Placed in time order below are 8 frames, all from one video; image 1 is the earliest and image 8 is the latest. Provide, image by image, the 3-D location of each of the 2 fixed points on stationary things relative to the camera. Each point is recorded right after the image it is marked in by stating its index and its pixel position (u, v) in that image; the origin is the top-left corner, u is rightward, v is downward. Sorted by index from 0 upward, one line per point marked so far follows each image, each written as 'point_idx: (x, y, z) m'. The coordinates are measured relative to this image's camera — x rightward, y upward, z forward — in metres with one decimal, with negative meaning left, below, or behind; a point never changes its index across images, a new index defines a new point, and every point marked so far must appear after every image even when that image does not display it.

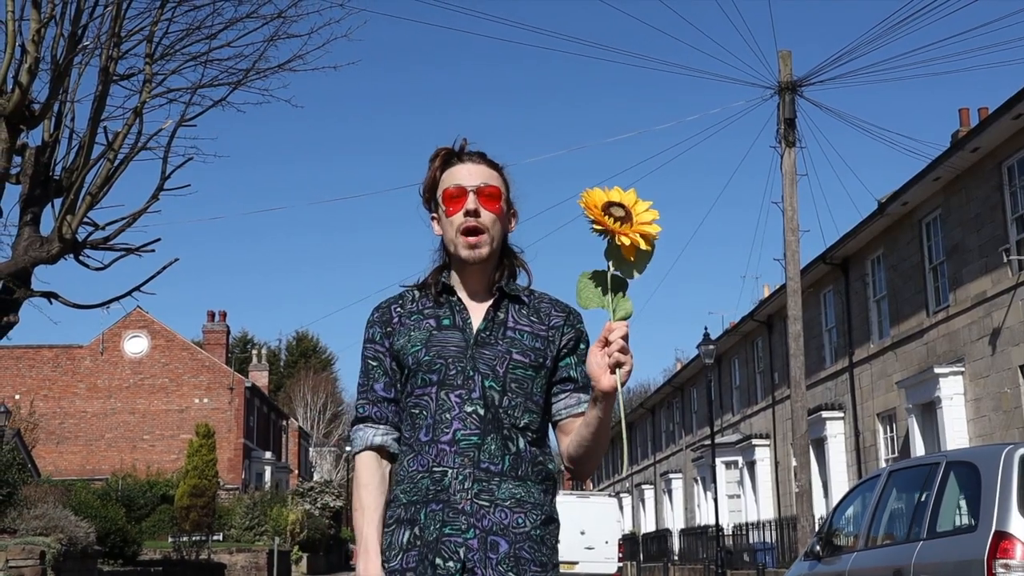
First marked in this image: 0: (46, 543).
0: (-4.4, -2.4, +10.5) m
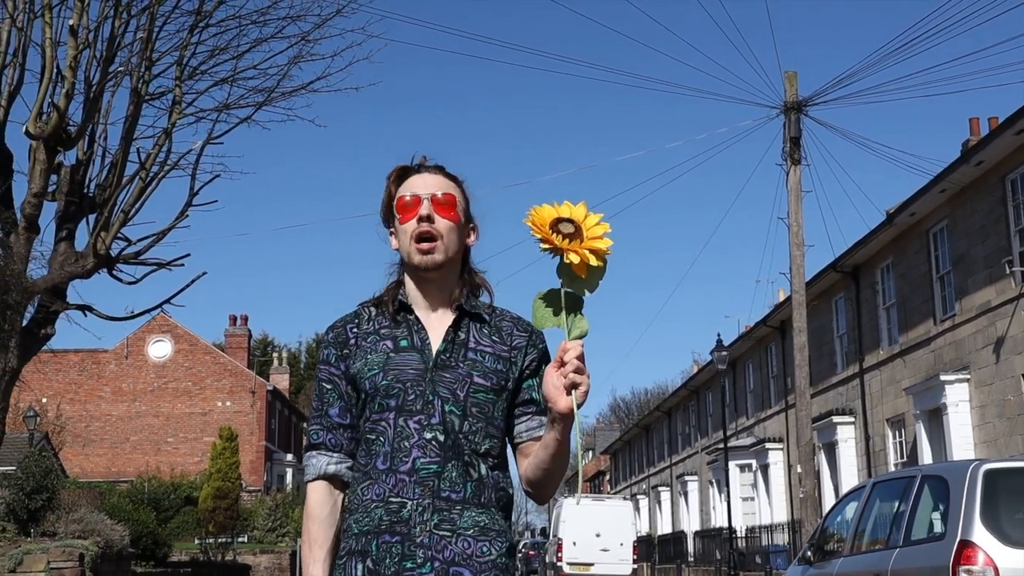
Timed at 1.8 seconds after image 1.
0: (-4.2, -2.6, +11.1) m
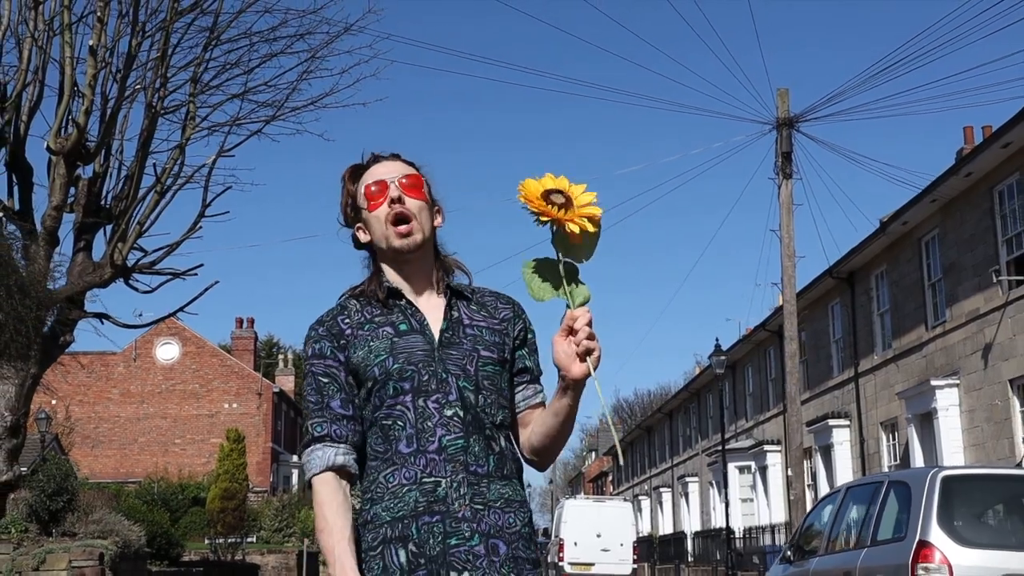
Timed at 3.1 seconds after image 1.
0: (-4.2, -2.7, +11.5) m
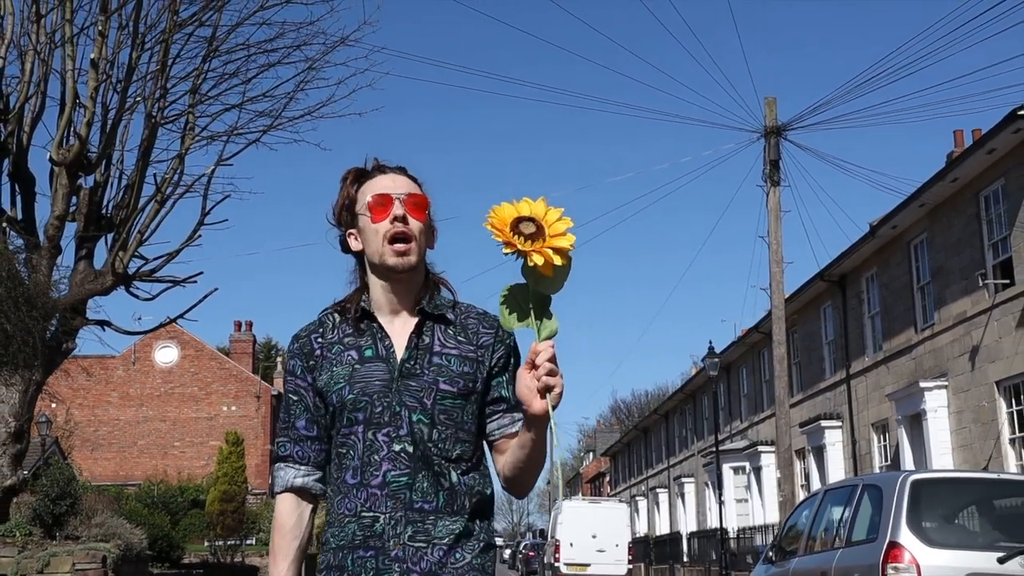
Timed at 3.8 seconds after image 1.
0: (-4.3, -2.8, +11.7) m
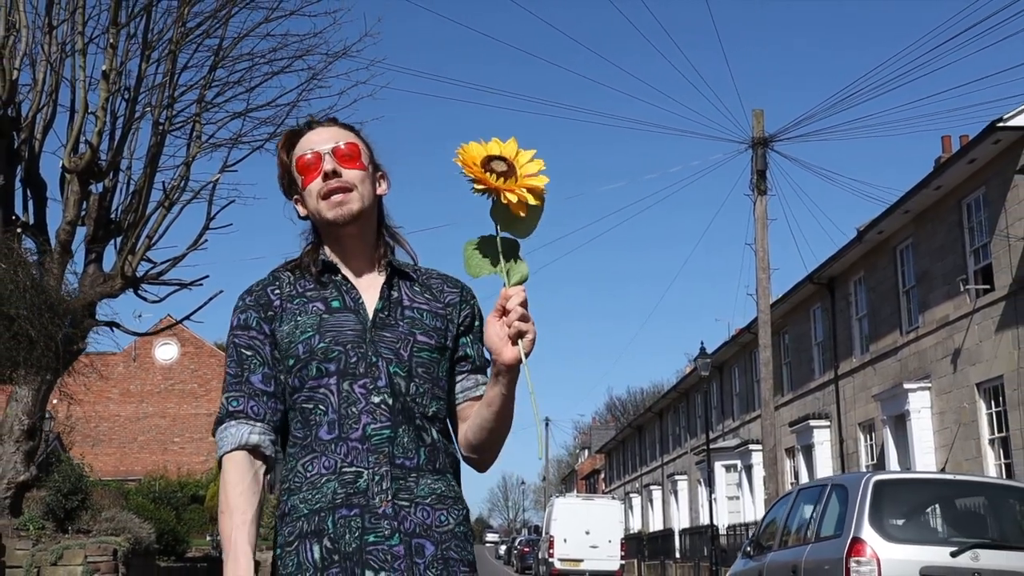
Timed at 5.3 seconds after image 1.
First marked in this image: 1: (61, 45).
0: (-4.3, -2.8, +12.2) m
1: (-5.4, +2.9, +13.3) m
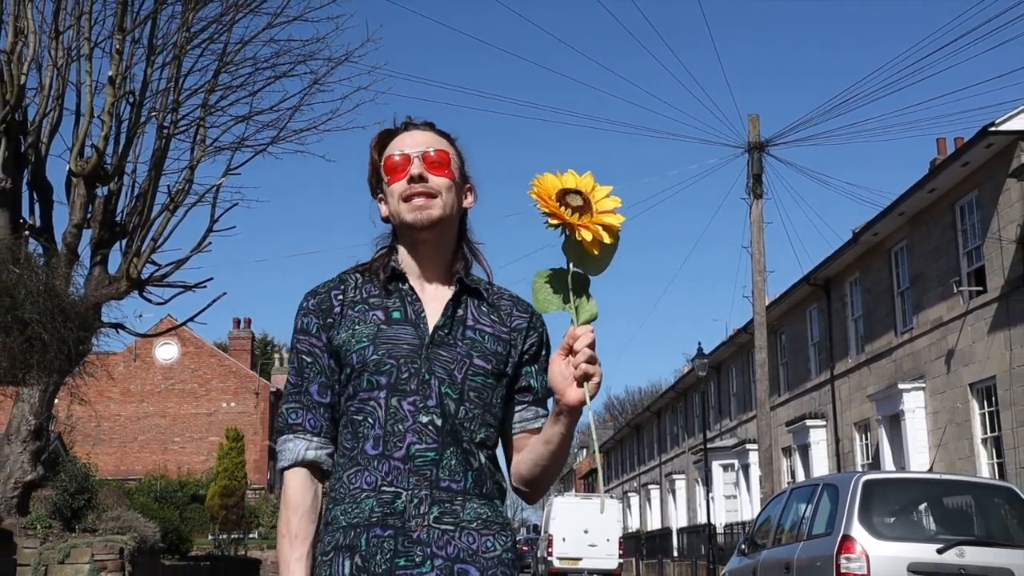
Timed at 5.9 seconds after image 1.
0: (-4.3, -2.8, +12.4) m
1: (-5.4, +2.9, +13.5) m
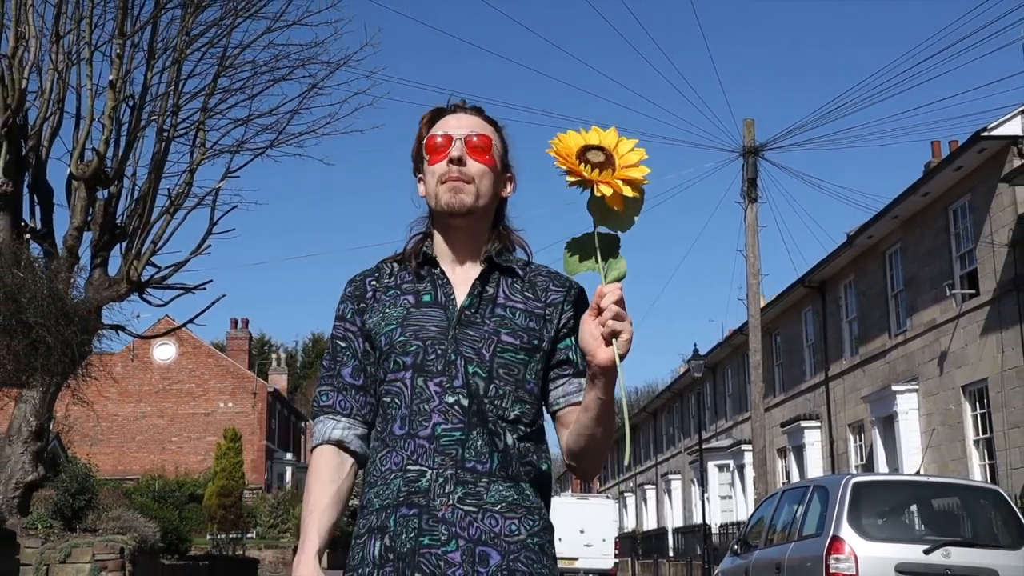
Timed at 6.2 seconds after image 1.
0: (-4.4, -2.8, +12.5) m
1: (-5.5, +2.9, +13.6) m
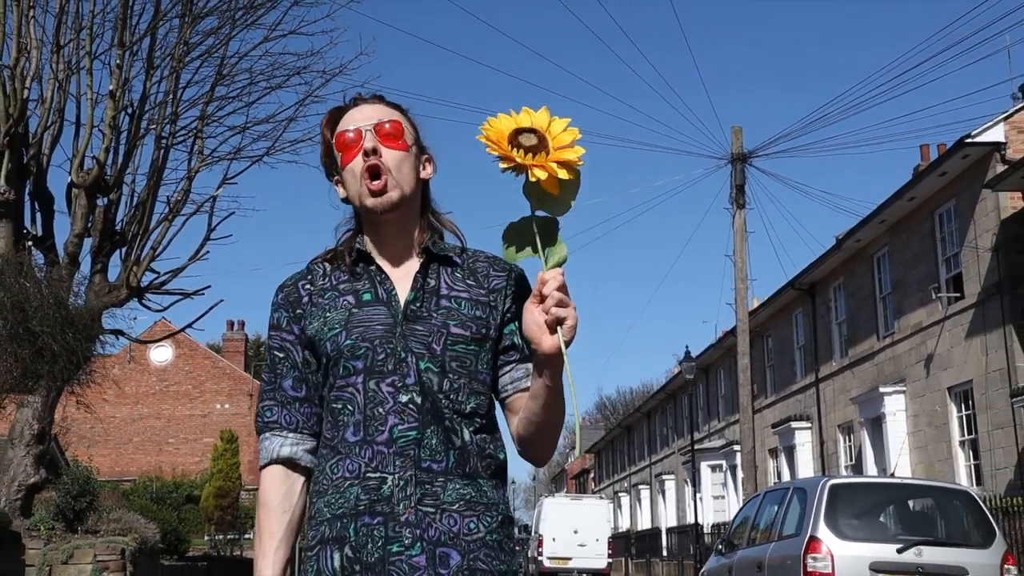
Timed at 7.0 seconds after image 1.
0: (-4.5, -2.9, +12.7) m
1: (-5.6, +2.8, +13.9) m
